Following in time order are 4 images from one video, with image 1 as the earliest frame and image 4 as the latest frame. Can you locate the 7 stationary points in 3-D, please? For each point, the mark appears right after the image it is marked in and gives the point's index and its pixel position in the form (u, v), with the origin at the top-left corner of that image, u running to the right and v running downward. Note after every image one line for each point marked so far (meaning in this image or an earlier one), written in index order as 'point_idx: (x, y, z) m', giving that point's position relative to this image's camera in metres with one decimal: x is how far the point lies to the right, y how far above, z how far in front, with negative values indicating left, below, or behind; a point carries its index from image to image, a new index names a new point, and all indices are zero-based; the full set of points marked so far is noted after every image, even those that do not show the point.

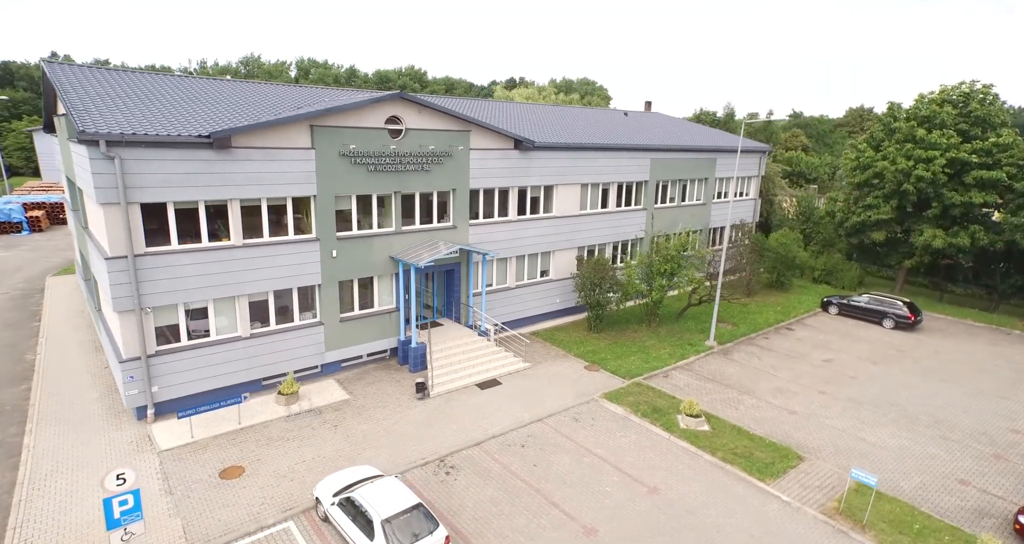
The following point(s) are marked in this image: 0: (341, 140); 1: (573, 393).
0: (-5.5, +4.2, +17.8) m
1: (+2.0, -4.1, +18.7) m
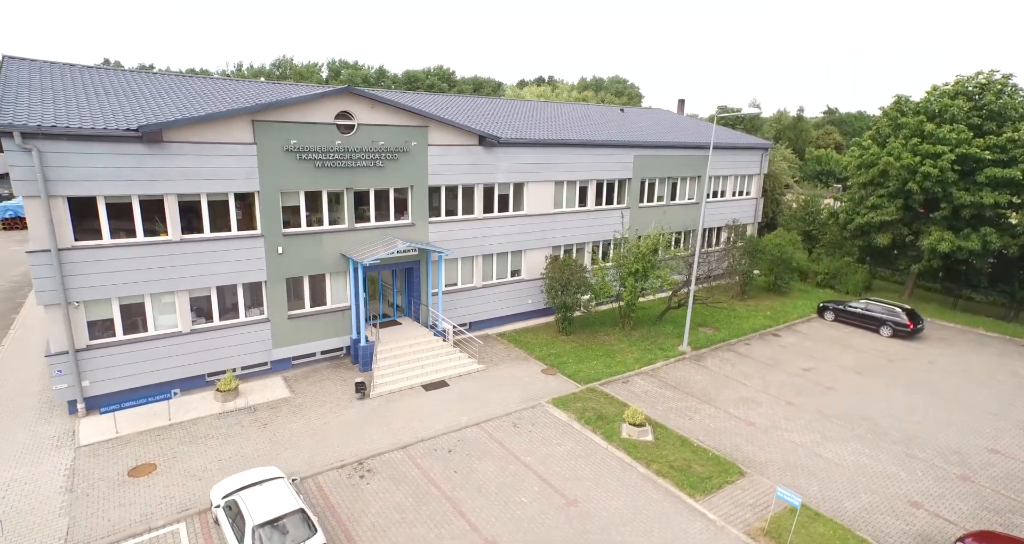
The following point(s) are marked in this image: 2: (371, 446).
0: (-7.2, +4.4, +17.6) m
1: (+0.2, -4.1, +18.0) m
2: (-3.8, -4.7, +15.0) m
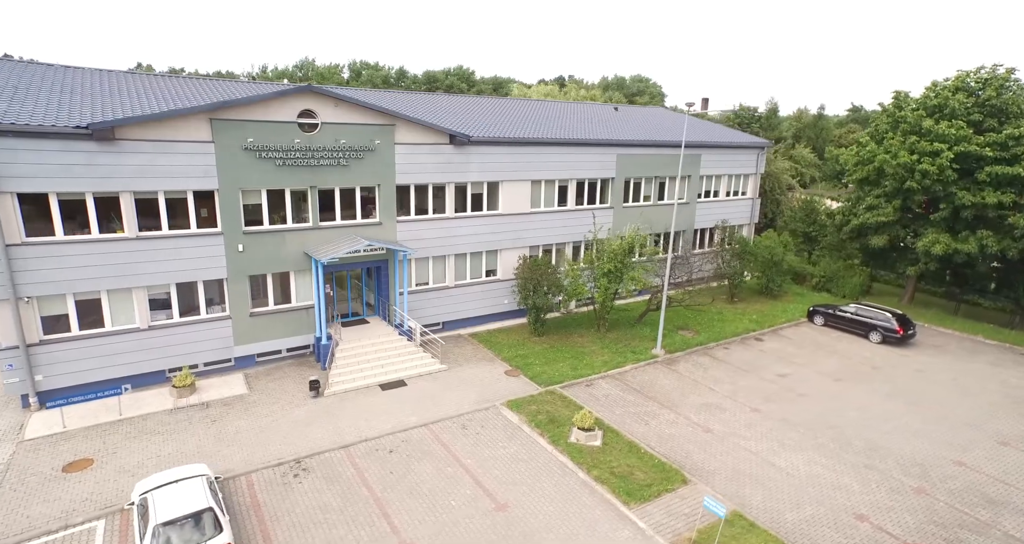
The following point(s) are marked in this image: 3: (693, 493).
0: (-8.6, +4.4, +17.7) m
1: (-1.2, -4.1, +17.8) m
2: (-5.4, -4.7, +15.0) m
3: (+4.4, -5.3, +13.4) m
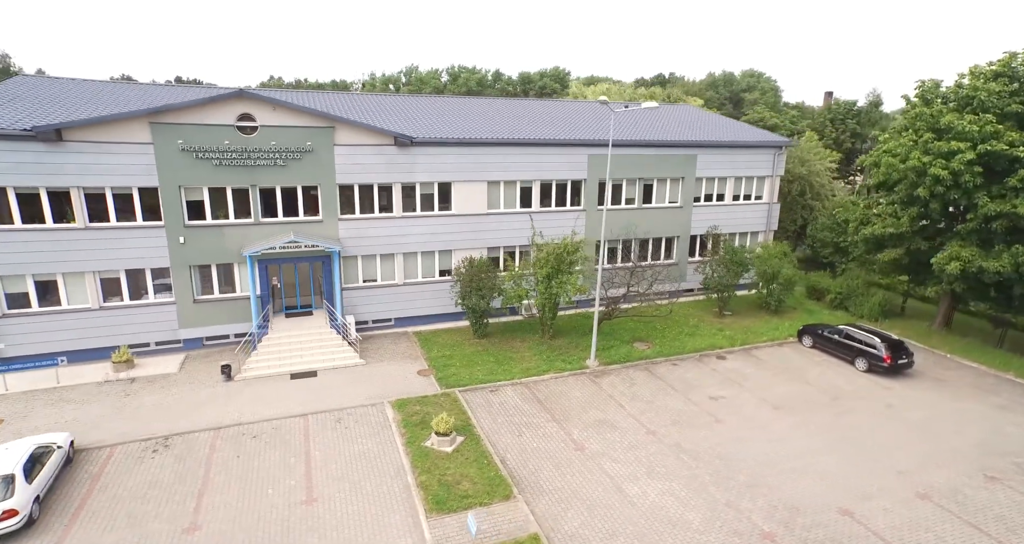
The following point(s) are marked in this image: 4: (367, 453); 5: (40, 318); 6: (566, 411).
0: (-11.6, +4.8, +19.5) m
1: (-4.7, -4.0, +18.1) m
2: (-9.3, -4.4, +16.1) m
3: (-0.1, -5.5, +12.7) m
4: (-3.9, -4.9, +15.1) m
5: (-16.0, -1.5, +18.8) m
6: (+1.7, -4.4, +17.6) m
